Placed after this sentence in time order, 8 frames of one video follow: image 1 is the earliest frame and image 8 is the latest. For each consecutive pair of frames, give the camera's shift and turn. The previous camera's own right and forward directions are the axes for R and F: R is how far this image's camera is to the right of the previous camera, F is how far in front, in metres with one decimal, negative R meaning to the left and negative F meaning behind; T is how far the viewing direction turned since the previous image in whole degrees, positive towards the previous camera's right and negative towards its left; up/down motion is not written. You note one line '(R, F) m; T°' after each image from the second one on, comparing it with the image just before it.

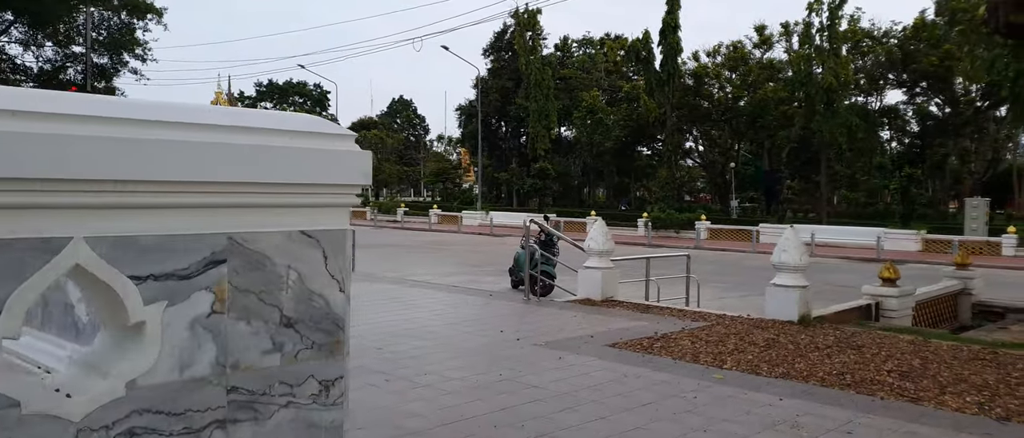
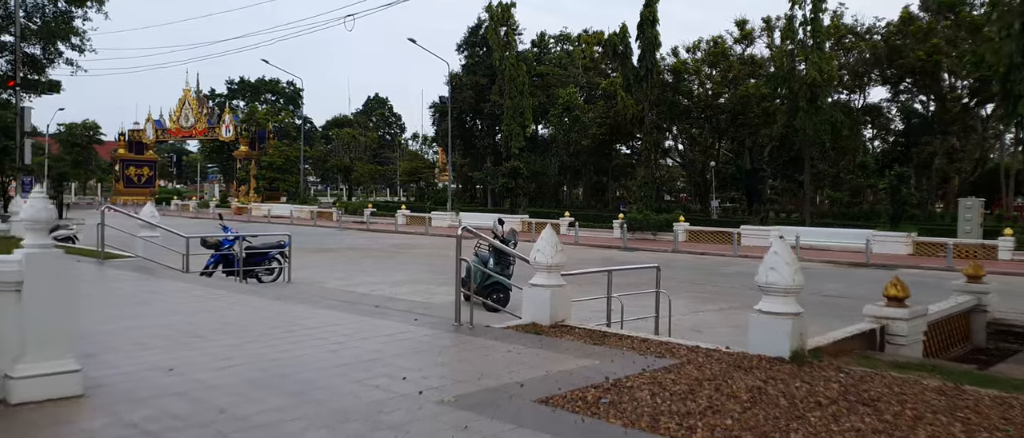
(+0.5, +1.7) m; +1°
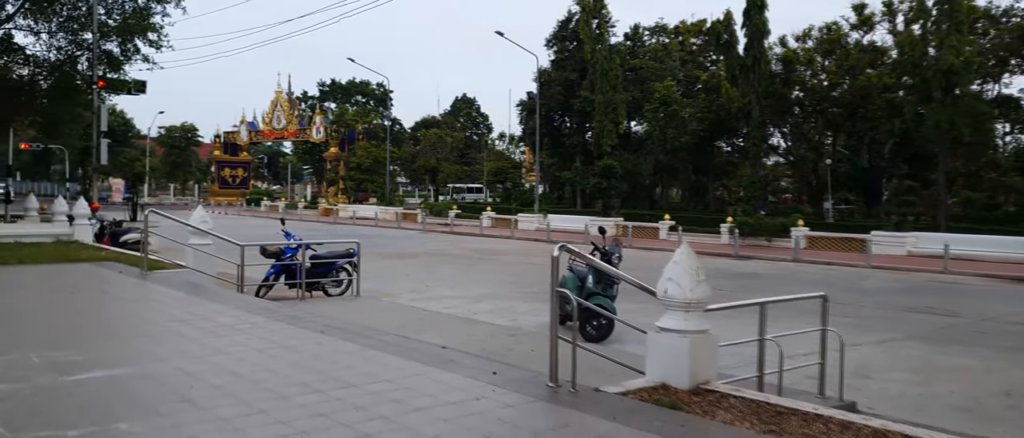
(-0.2, +2.2) m; -6°
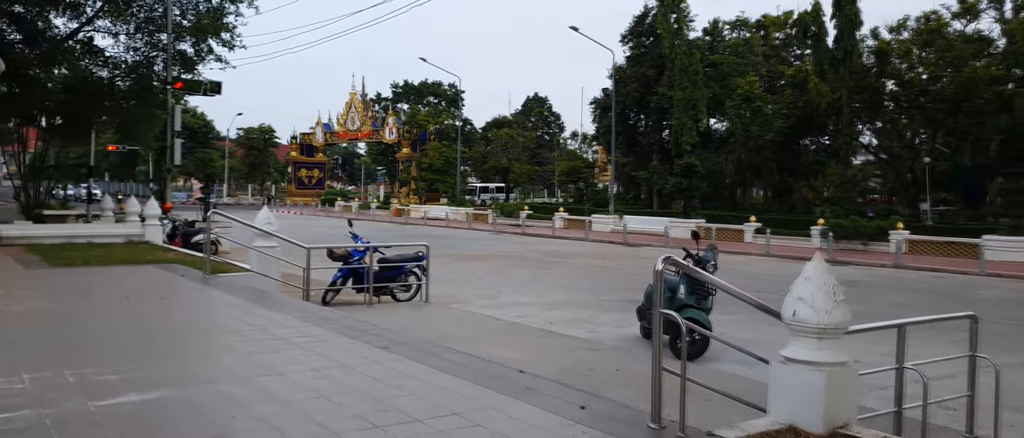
(-0.1, +0.9) m; -5°
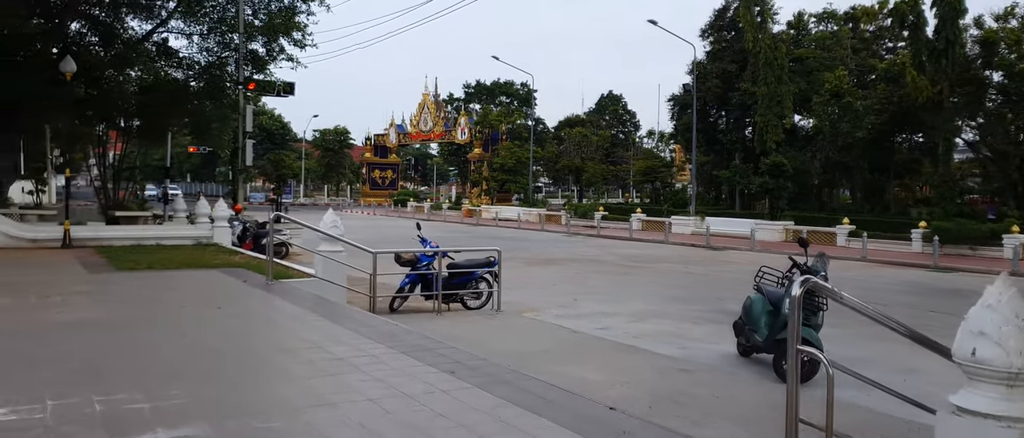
(-0.1, +0.8) m; -5°
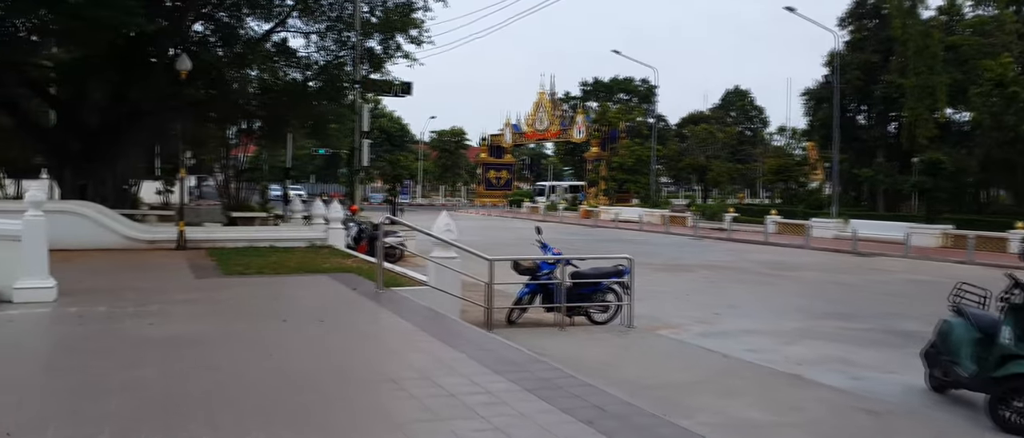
(-0.2, +1.1) m; -8°
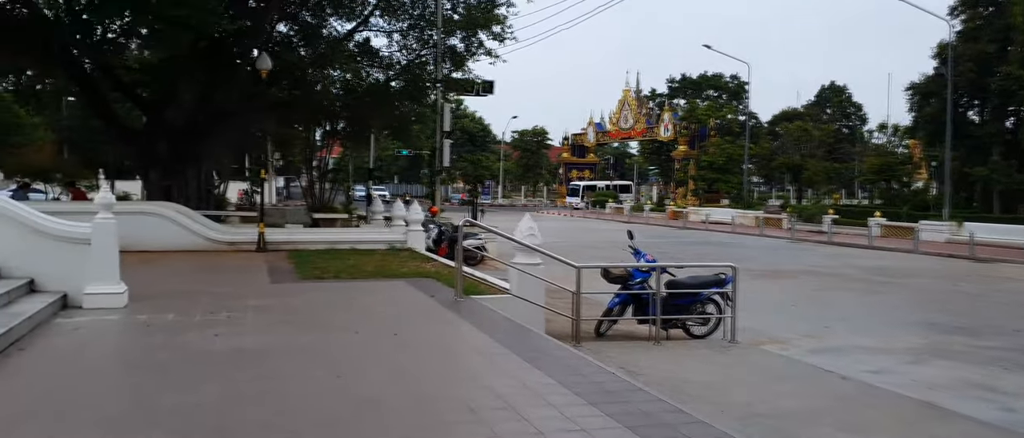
(-0.1, +0.7) m; -6°
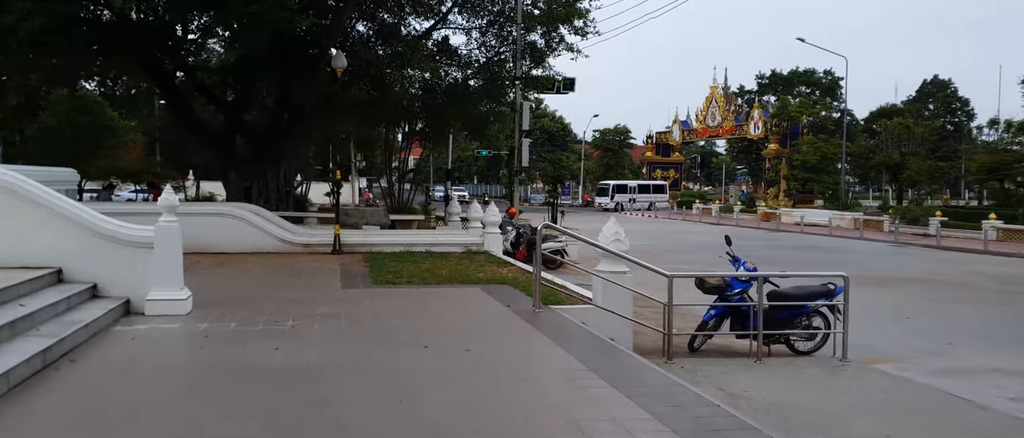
(0.0, +0.7) m; -6°
